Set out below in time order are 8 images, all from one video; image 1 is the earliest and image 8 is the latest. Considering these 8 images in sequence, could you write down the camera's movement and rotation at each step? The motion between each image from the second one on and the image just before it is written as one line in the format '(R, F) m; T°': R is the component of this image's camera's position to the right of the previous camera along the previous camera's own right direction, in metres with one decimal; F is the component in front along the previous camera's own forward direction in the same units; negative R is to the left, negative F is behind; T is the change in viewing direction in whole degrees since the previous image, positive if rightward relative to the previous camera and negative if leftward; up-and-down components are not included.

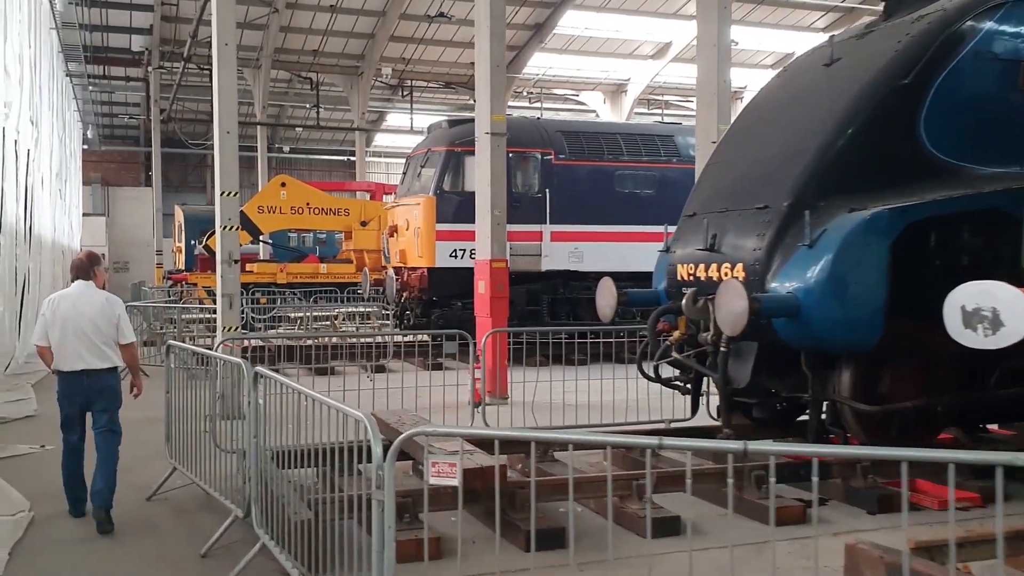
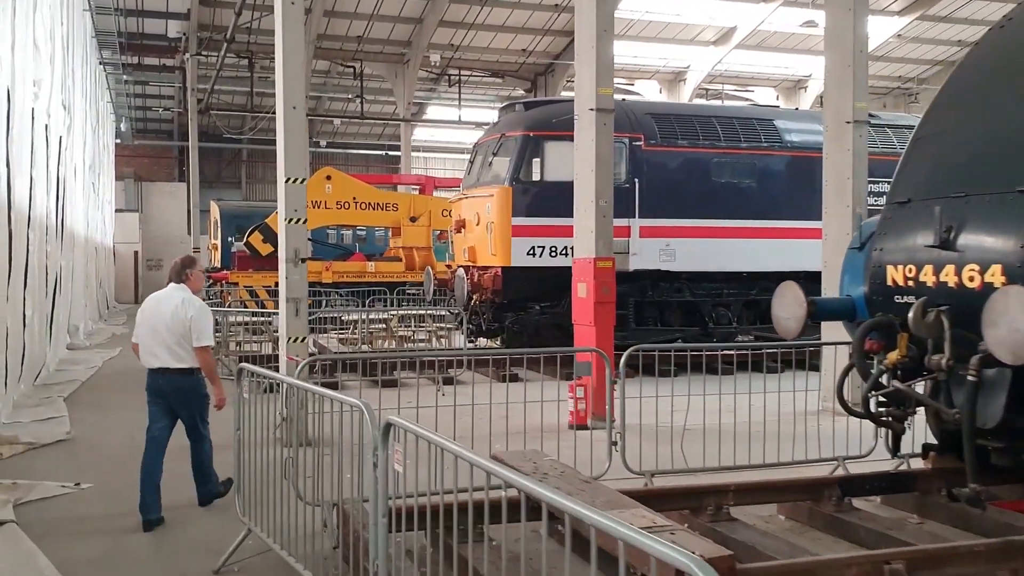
(-0.7, +1.4) m; -1°
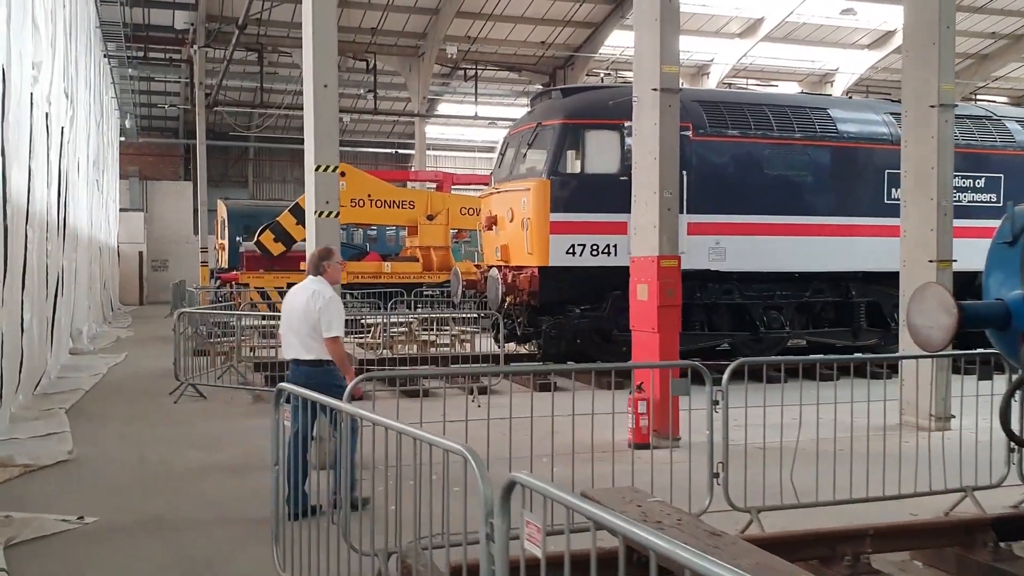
(-0.4, +0.9) m; 0°
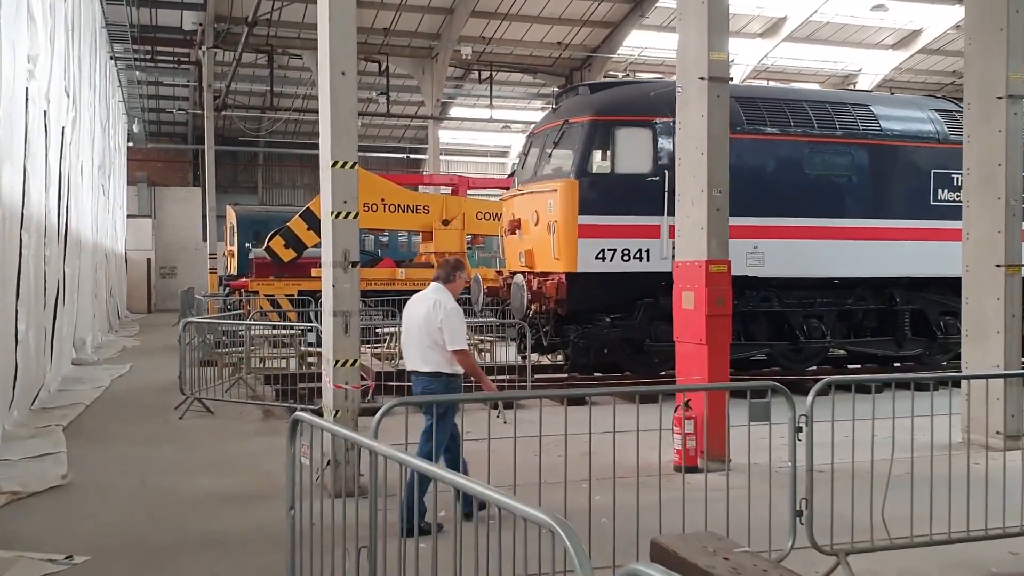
(-0.2, +0.6) m; -1°
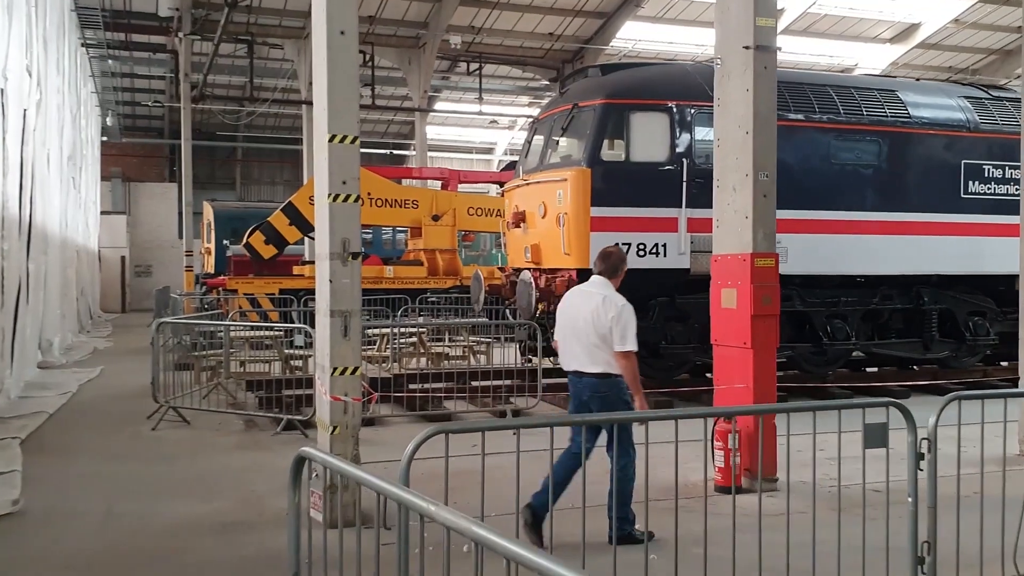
(-0.2, +0.8) m; +1°
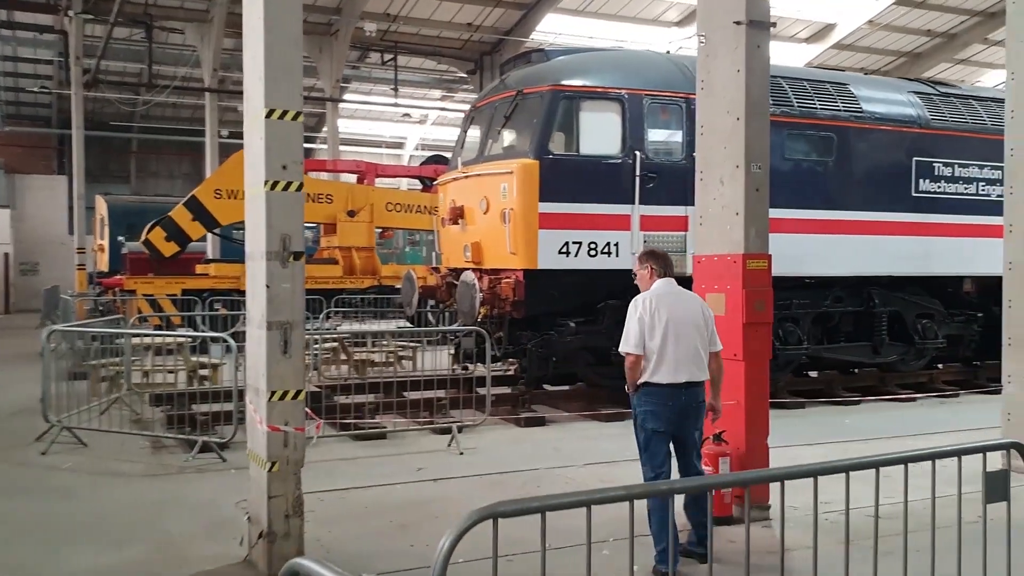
(-0.3, +0.8) m; +6°
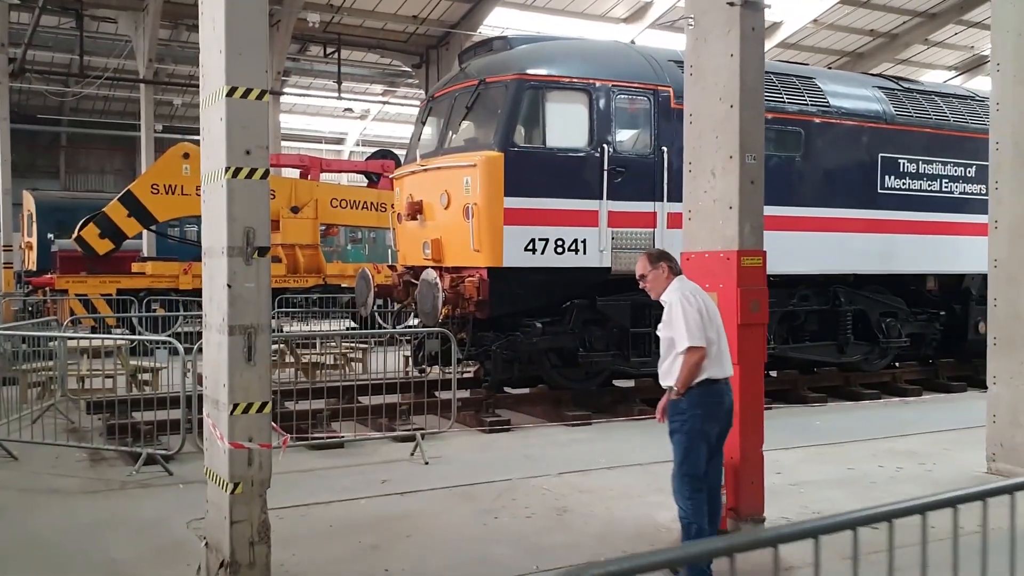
(-0.2, +0.4) m; +4°
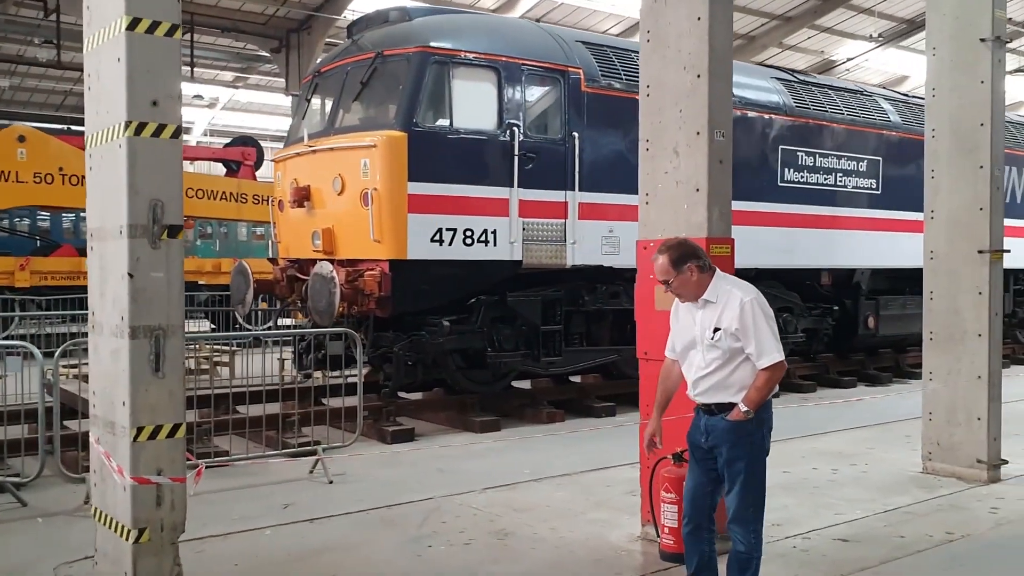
(-0.4, +0.7) m; +9°
